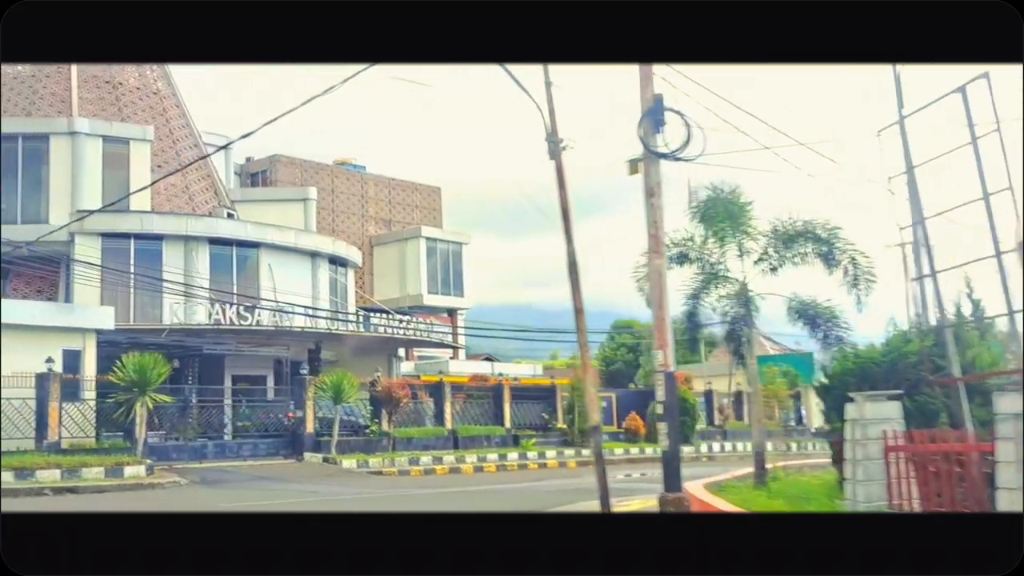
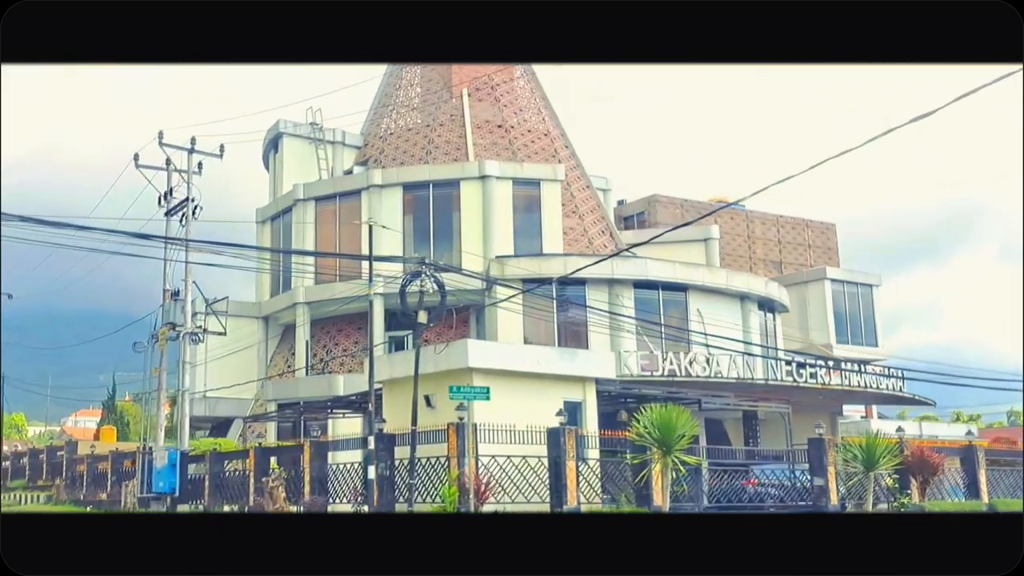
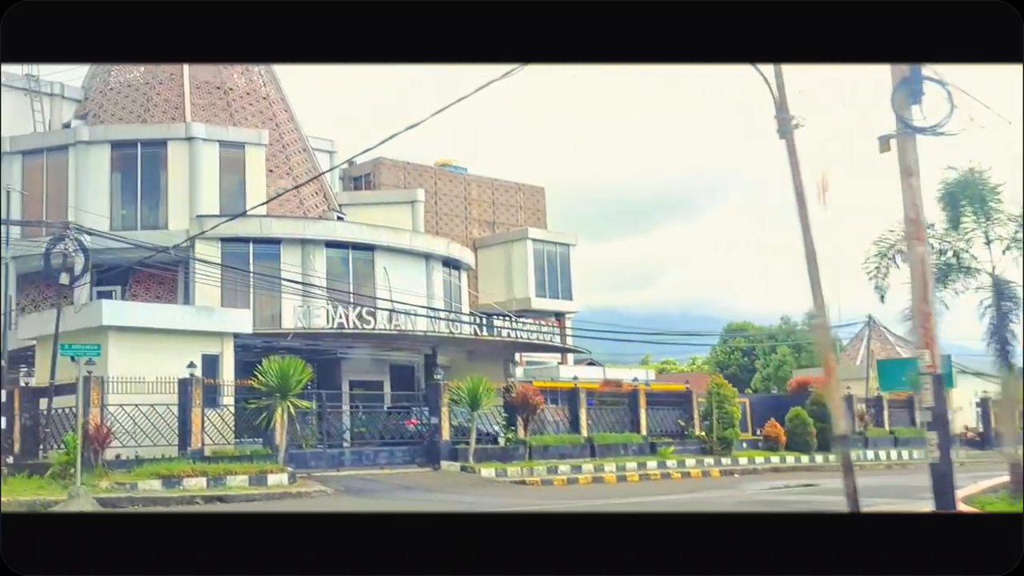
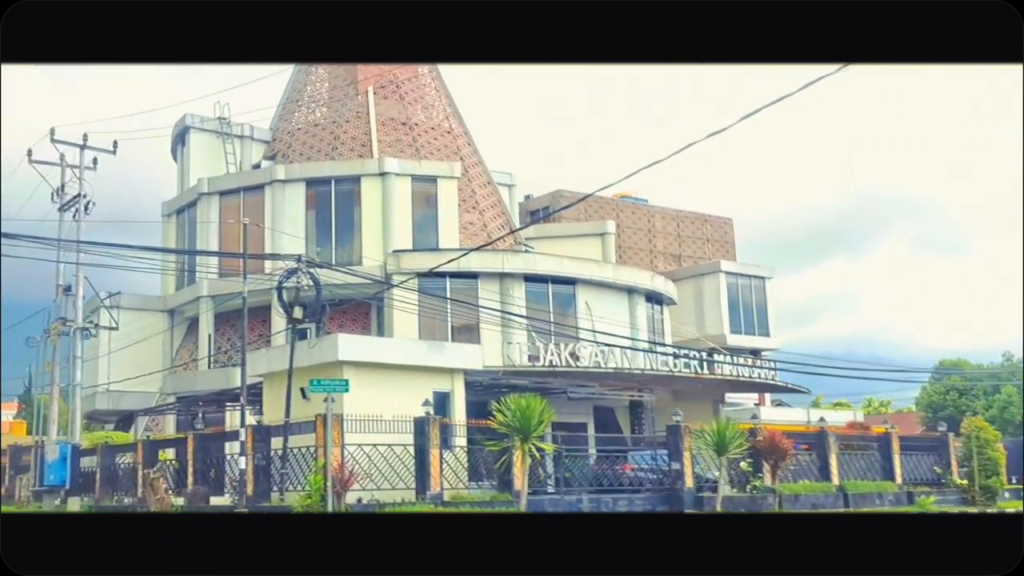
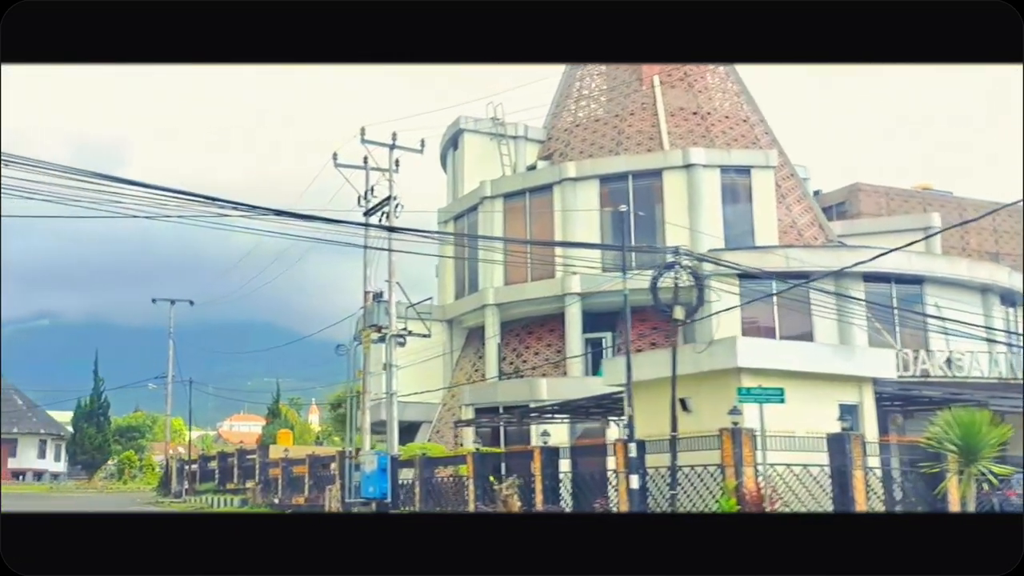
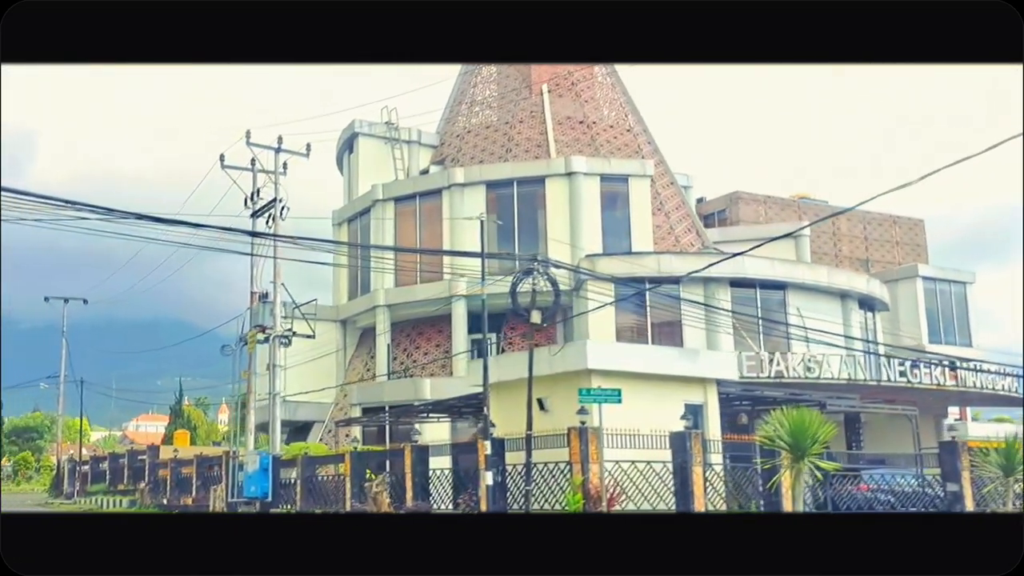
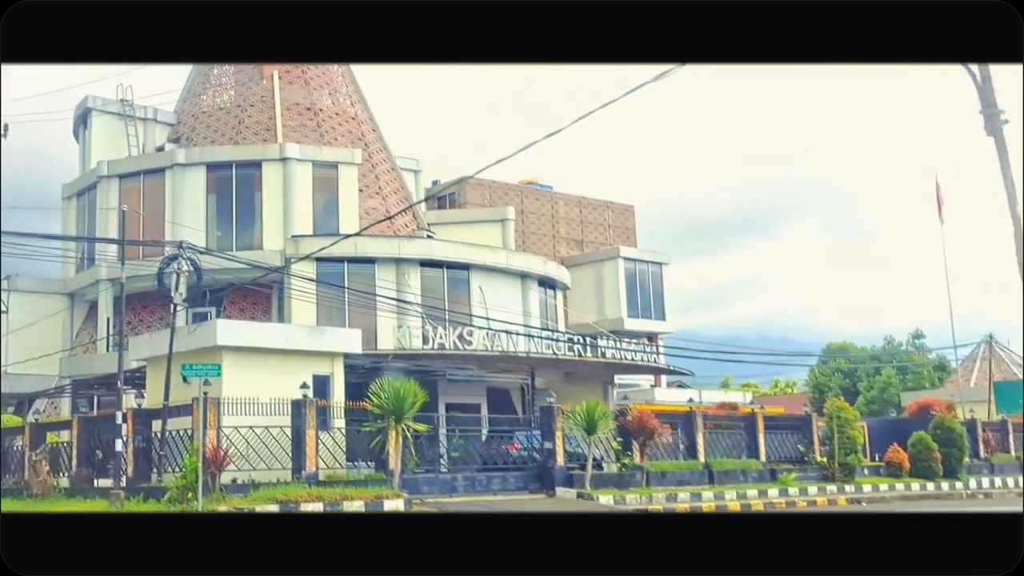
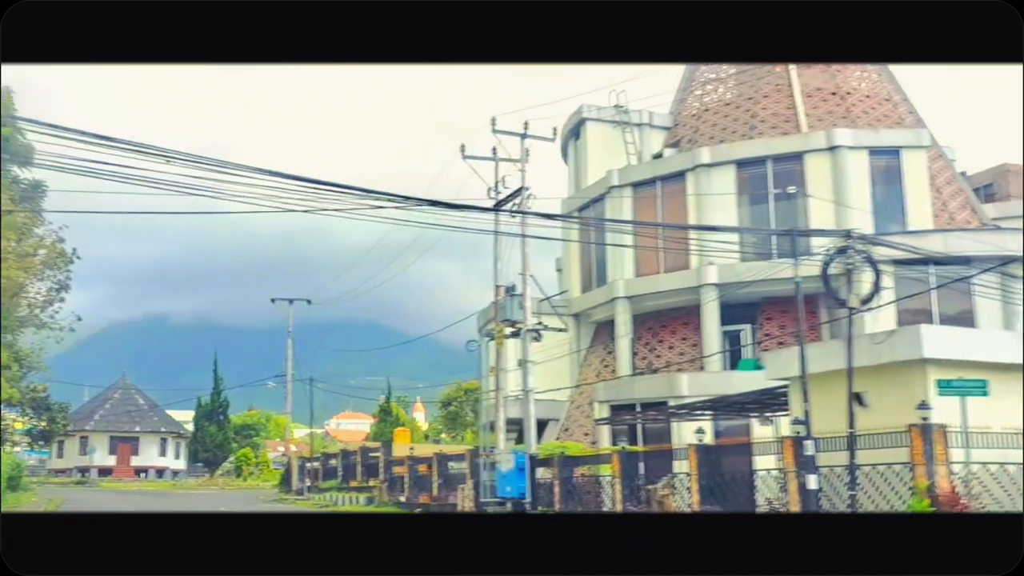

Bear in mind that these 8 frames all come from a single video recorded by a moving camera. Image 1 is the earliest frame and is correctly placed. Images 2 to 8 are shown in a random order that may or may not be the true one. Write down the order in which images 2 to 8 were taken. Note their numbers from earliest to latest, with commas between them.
3, 7, 4, 2, 6, 5, 8
